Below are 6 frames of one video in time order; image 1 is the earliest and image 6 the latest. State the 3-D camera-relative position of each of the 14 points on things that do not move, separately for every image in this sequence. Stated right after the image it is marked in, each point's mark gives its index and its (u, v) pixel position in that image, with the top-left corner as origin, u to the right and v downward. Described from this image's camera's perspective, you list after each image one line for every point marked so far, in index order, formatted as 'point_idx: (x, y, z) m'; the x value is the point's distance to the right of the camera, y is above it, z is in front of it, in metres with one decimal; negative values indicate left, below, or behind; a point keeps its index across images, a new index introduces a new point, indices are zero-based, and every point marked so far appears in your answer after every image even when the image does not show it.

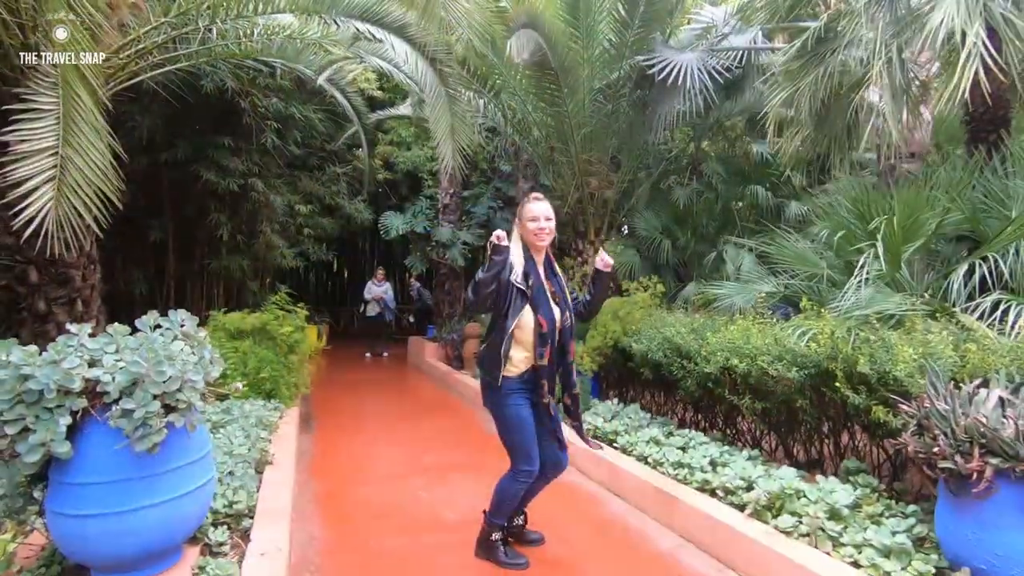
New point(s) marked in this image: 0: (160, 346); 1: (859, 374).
0: (-1.4, -0.2, +2.2) m
1: (+1.7, -0.4, +2.7) m
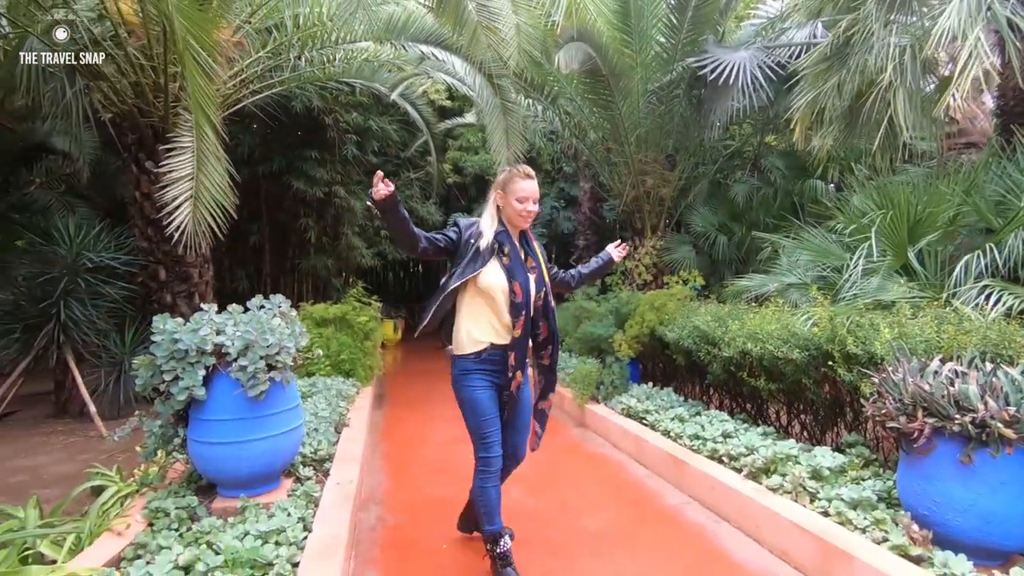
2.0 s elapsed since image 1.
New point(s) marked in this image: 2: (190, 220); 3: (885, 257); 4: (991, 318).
0: (-1.3, -0.2, +2.9) m
1: (+1.8, -0.3, +3.0) m
2: (-2.0, +0.4, +3.5) m
3: (+2.5, +0.2, +3.6) m
4: (+2.4, -0.1, +2.7) m
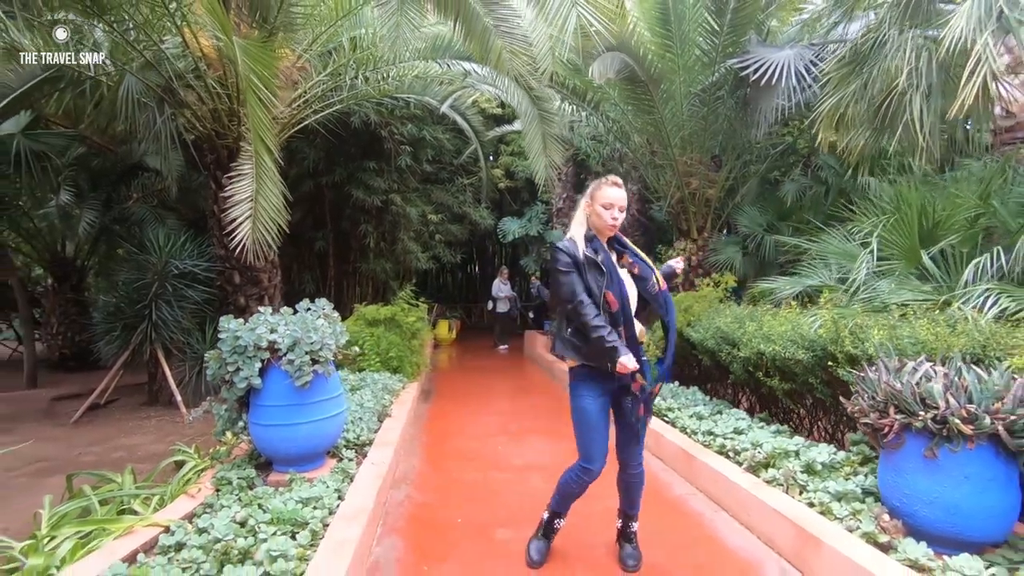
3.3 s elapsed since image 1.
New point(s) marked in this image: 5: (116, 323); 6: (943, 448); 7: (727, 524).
0: (-1.2, -0.2, +3.4) m
1: (+1.9, -0.4, +3.1) m
2: (-1.9, +0.4, +4.0) m
3: (+2.6, +0.2, +3.7) m
4: (+2.4, -0.2, +2.8) m
5: (-5.0, -0.5, +7.0) m
6: (+1.8, -0.6, +2.2) m
7: (+1.2, -1.3, +3.0) m
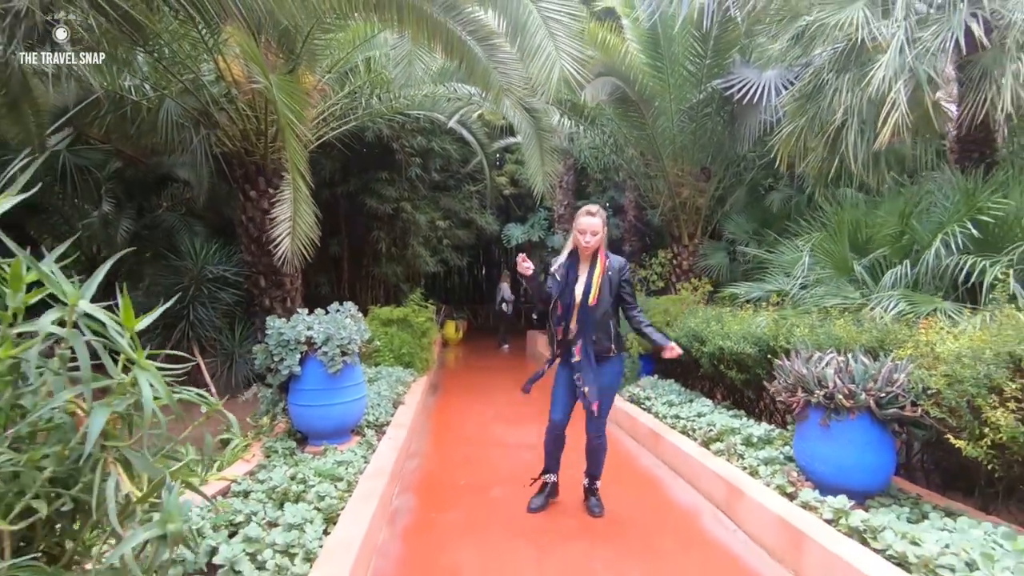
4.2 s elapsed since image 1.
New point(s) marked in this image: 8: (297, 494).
0: (-1.3, -0.2, +4.1) m
1: (+1.8, -0.4, +3.7) m
2: (-1.9, +0.3, +4.7) m
3: (+2.5, +0.2, +4.3) m
4: (+2.3, -0.2, +3.4) m
5: (-5.0, -0.5, +7.8) m
6: (+1.7, -0.7, +2.9) m
7: (+1.1, -1.3, +3.7) m
8: (-1.2, -1.1, +3.0) m
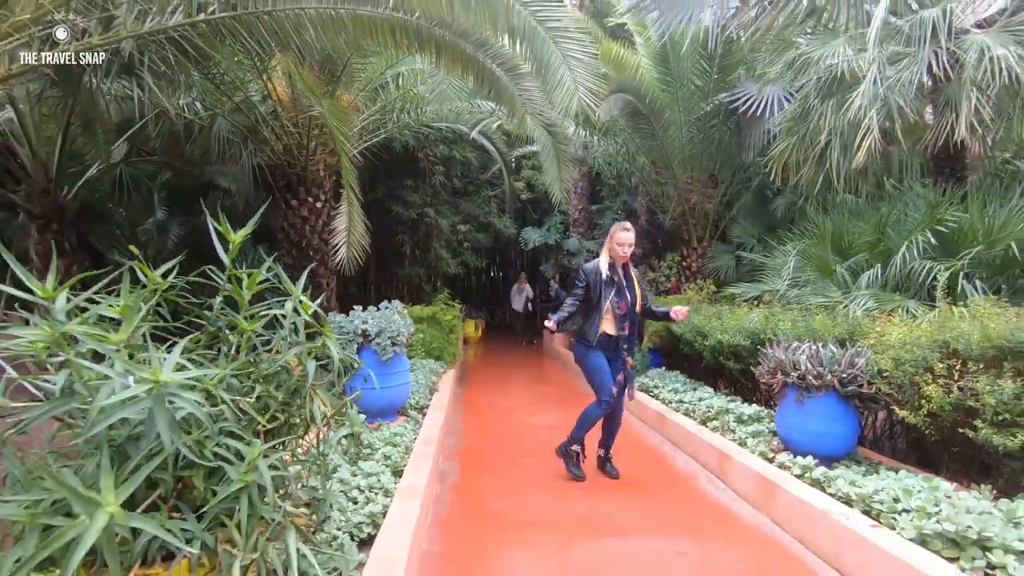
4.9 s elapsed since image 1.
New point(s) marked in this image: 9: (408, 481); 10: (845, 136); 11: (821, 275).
0: (-1.1, -0.2, +4.8) m
1: (+2.0, -0.4, +4.4) m
2: (-1.7, +0.3, +5.4) m
3: (+2.8, +0.2, +4.9) m
4: (+2.5, -0.2, +4.0) m
5: (-4.7, -0.5, +8.6) m
6: (+1.9, -0.7, +3.5) m
7: (+1.3, -1.3, +4.4) m
8: (-1.0, -1.1, +3.7) m
9: (-0.6, -1.1, +3.2) m
10: (+3.0, +1.4, +4.9) m
11: (+2.7, +0.1, +4.9) m
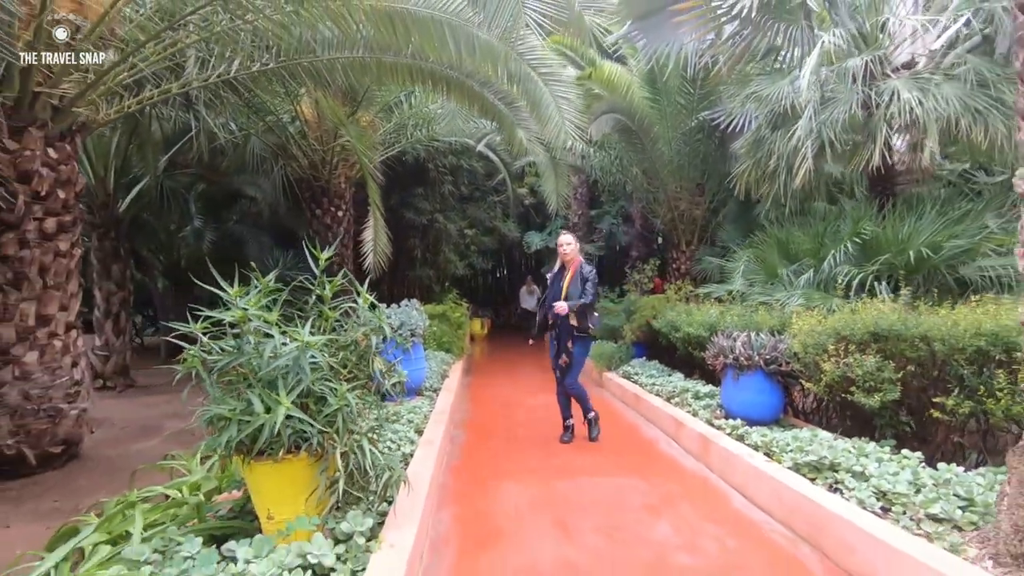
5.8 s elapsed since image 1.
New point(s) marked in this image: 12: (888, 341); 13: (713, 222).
0: (-1.1, -0.3, +5.8) m
1: (+2.0, -0.4, +5.3) m
2: (-1.7, +0.3, +6.4) m
3: (+2.7, +0.2, +5.8) m
4: (+2.5, -0.2, +5.0) m
5: (-4.7, -0.5, +9.6) m
6: (+1.9, -0.7, +4.5) m
7: (+1.3, -1.4, +5.3) m
8: (-1.0, -1.1, +4.7) m
9: (-0.6, -1.1, +4.2) m
10: (+3.0, +1.4, +5.9) m
11: (+2.7, +0.1, +5.8) m
12: (+2.5, -0.3, +3.6) m
13: (+3.6, +1.2, +10.2) m
